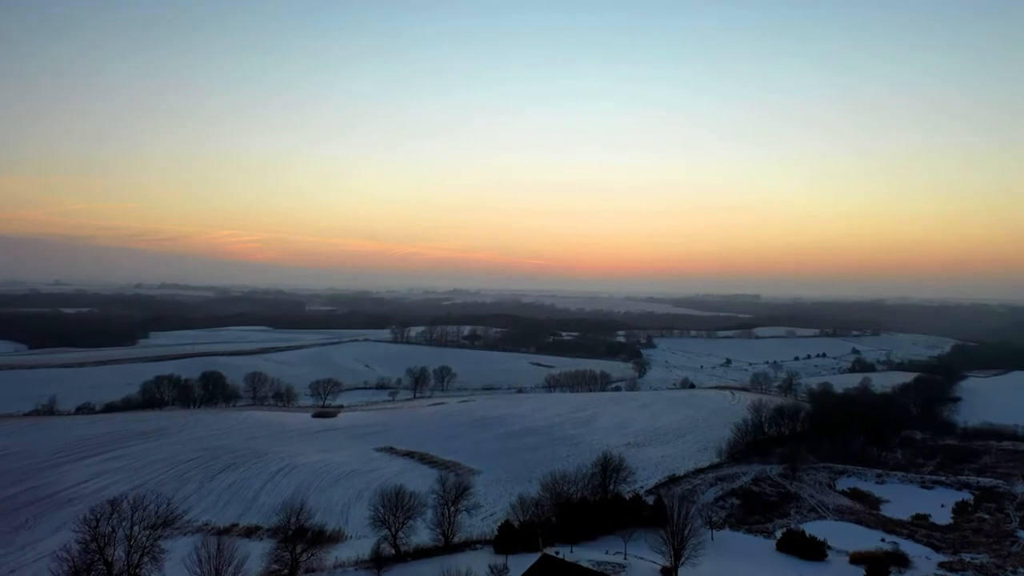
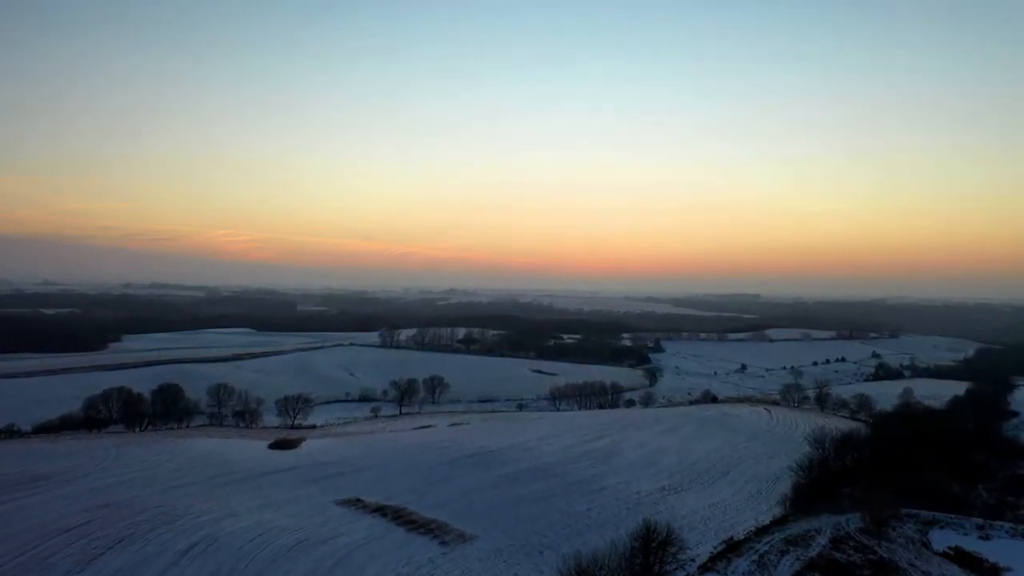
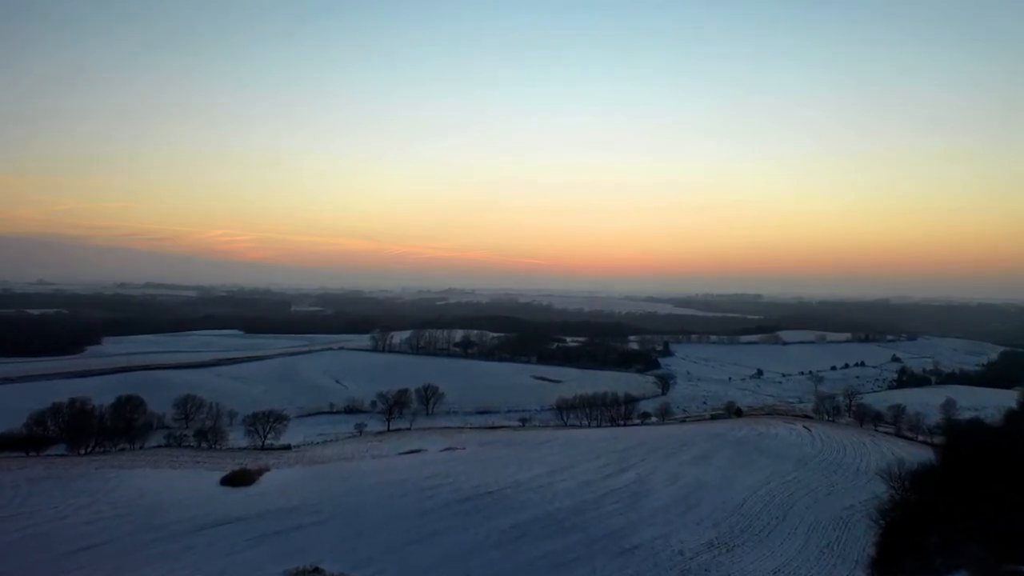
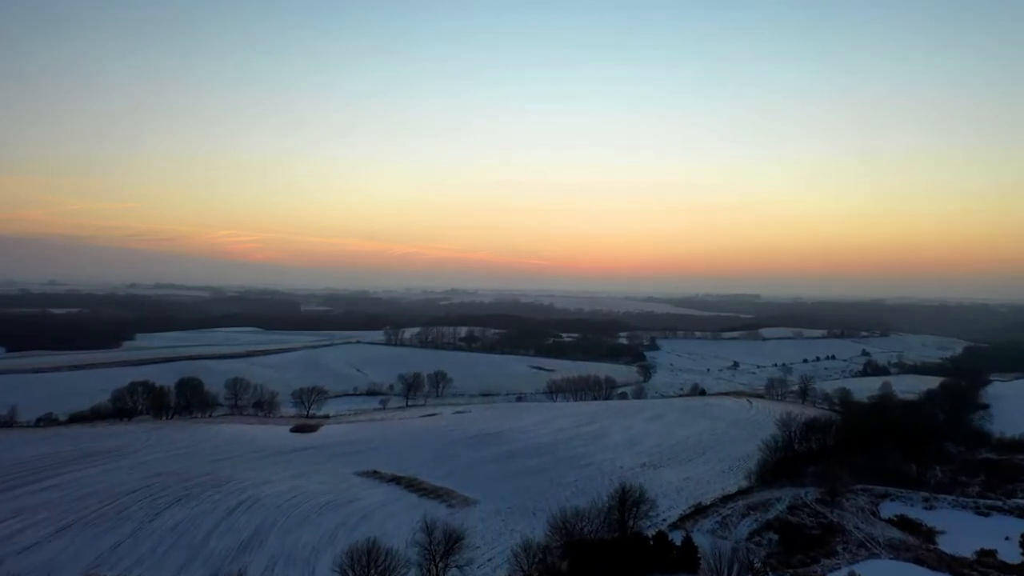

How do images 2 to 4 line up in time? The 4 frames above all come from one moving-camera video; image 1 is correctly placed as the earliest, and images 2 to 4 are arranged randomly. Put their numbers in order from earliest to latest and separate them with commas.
4, 2, 3
